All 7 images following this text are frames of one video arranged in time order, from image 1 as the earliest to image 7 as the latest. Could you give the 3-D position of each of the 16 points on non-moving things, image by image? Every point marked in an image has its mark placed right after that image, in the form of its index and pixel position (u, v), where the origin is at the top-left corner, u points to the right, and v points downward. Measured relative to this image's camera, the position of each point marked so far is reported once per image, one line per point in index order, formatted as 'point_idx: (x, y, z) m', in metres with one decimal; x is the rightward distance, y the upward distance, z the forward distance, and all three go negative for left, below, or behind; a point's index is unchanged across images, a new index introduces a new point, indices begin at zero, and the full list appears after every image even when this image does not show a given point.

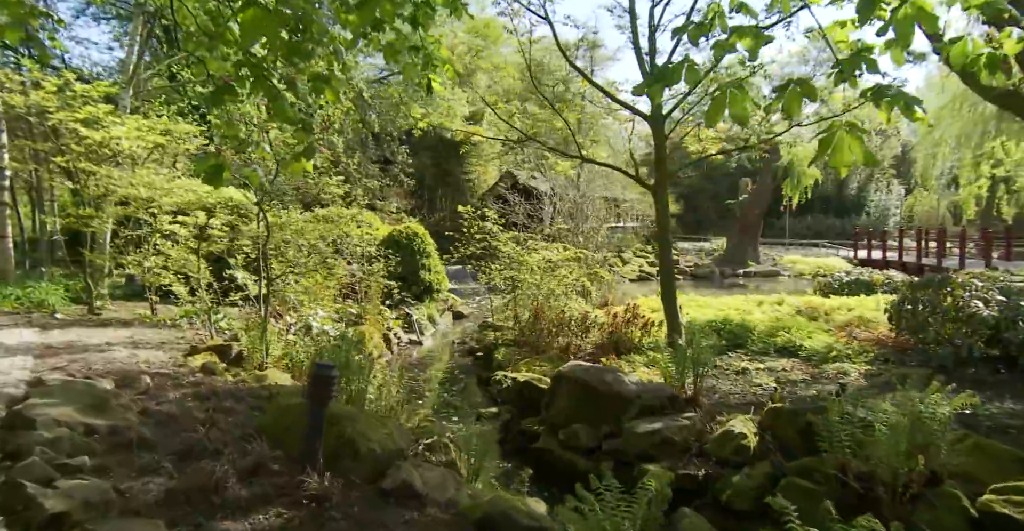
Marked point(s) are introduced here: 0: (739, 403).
0: (+1.5, -0.9, +4.6) m
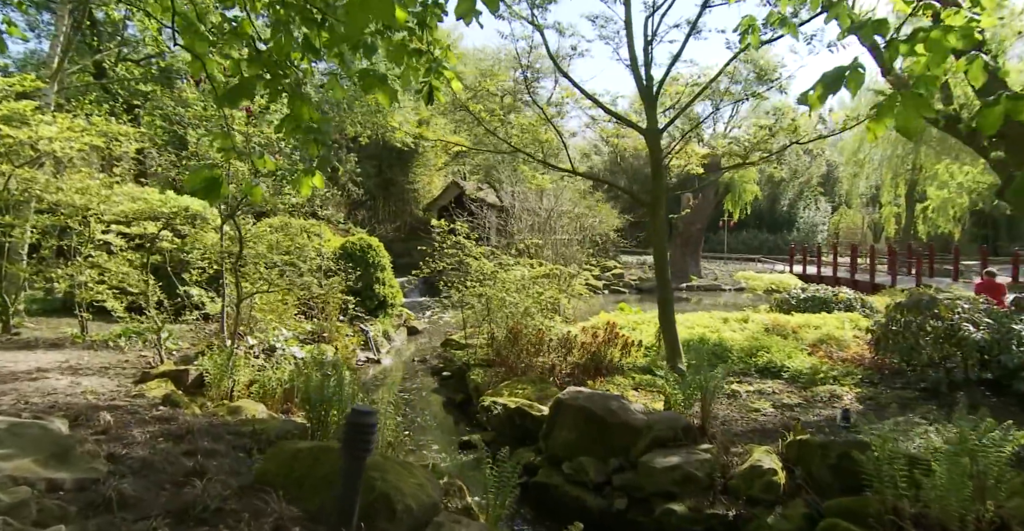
0: (+1.5, -1.0, +4.4) m
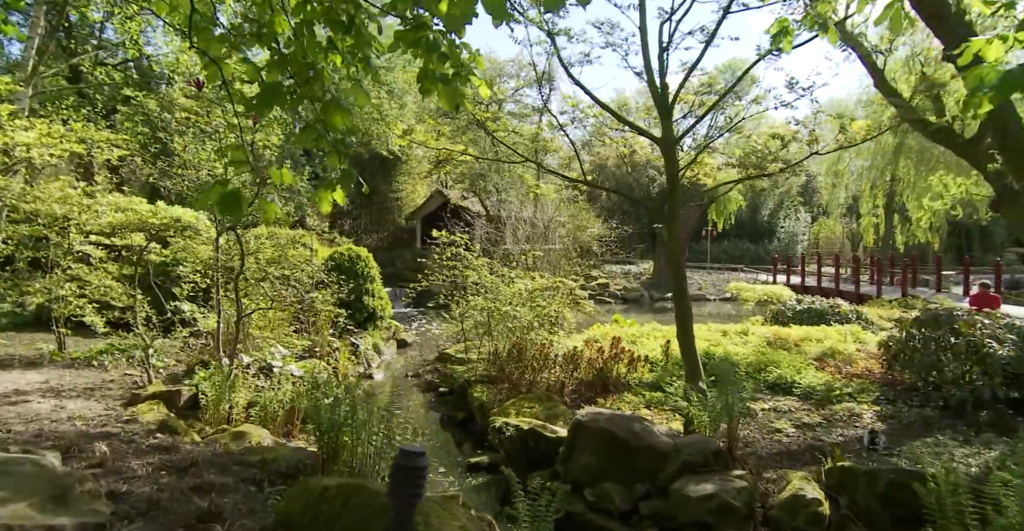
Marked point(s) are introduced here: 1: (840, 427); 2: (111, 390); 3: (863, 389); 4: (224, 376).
0: (+1.6, -1.1, +4.2) m
1: (+2.2, -1.1, +4.9) m
2: (-3.1, -0.9, +5.4) m
3: (+2.9, -1.0, +5.8) m
4: (-2.0, -0.8, +4.9) m
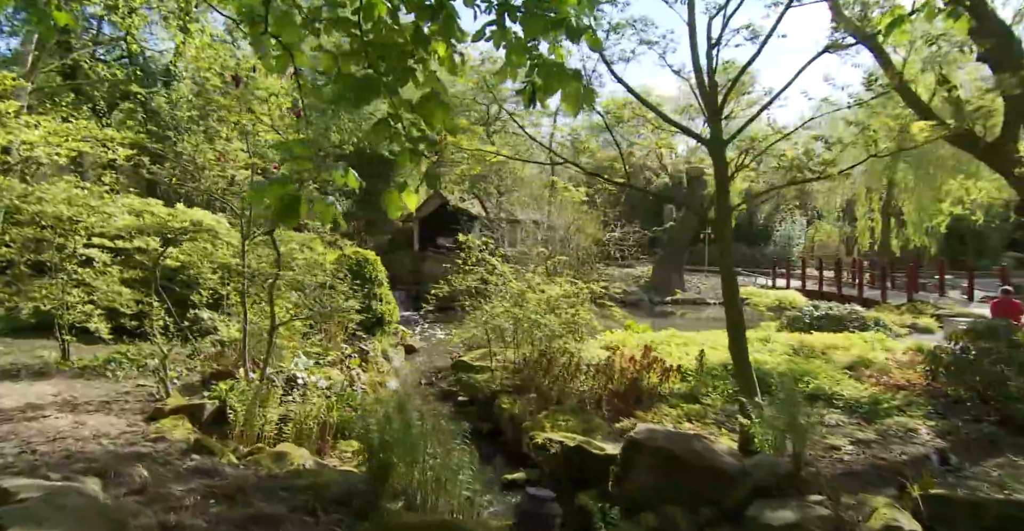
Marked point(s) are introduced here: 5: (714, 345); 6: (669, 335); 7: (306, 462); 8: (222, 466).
0: (+1.9, -1.2, +4.0) m
1: (+2.5, -1.2, +4.7) m
2: (-2.8, -1.0, +5.1) m
3: (+3.1, -1.1, +5.6) m
4: (-1.7, -0.8, +4.7) m
5: (+2.4, -1.0, +8.5) m
6: (+2.1, -0.9, +9.4) m
7: (-1.1, -1.0, +3.7) m
8: (-1.4, -1.0, +3.5) m
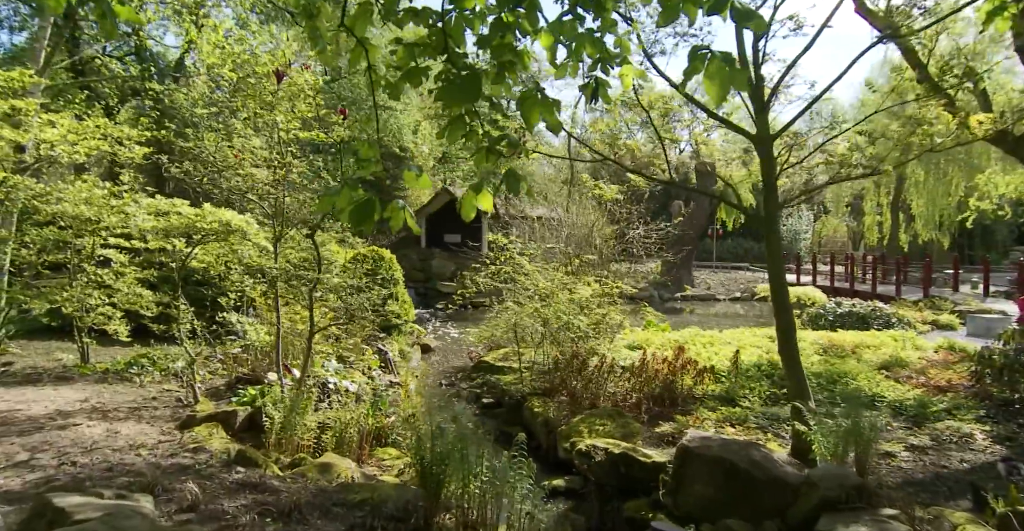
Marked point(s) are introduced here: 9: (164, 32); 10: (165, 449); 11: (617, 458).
0: (+2.1, -1.2, +3.9) m
1: (+2.8, -1.2, +4.5) m
2: (-2.5, -1.0, +5.0) m
3: (+3.4, -1.1, +5.5) m
4: (-1.4, -0.8, +4.5) m
5: (+2.7, -0.9, +8.4) m
6: (+2.3, -0.9, +9.3) m
7: (-0.8, -1.1, +3.6) m
8: (-1.1, -1.0, +3.4) m
9: (-5.5, +3.7, +11.2) m
10: (-1.9, -1.0, +3.9) m
11: (+0.7, -1.2, +4.5) m
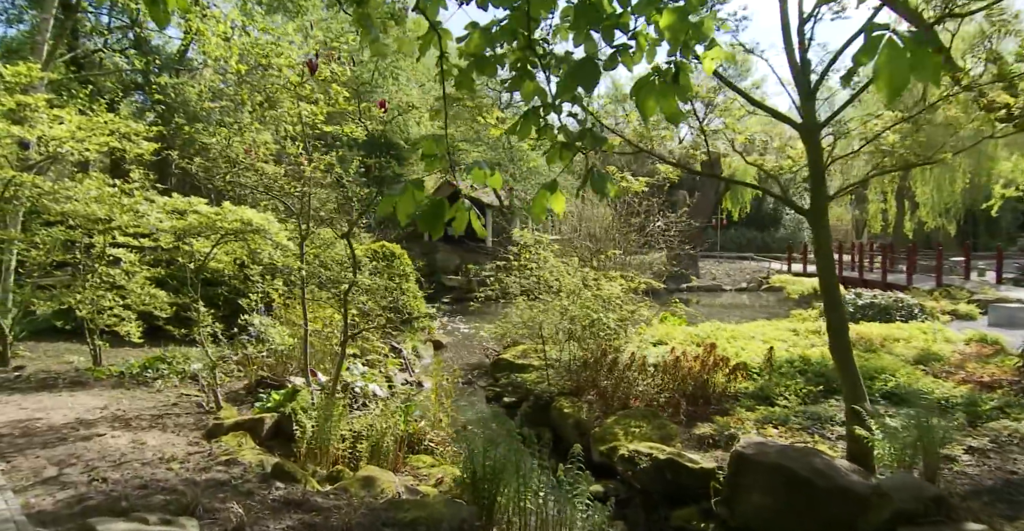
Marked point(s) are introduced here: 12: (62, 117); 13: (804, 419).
0: (+2.4, -1.2, +3.7) m
1: (+3.1, -1.1, +4.4) m
2: (-2.2, -1.0, +4.8) m
3: (+3.7, -1.0, +5.3) m
4: (-1.2, -0.8, +4.3) m
5: (+2.9, -0.8, +8.2) m
6: (+2.6, -0.8, +9.1) m
7: (-0.5, -1.1, +3.4) m
8: (-0.9, -1.0, +3.2) m
9: (-5.3, +3.7, +11.0) m
10: (-1.6, -1.0, +3.7) m
11: (+0.9, -1.2, +4.3) m
12: (-3.7, +1.2, +5.8) m
13: (+2.2, -1.2, +5.4) m
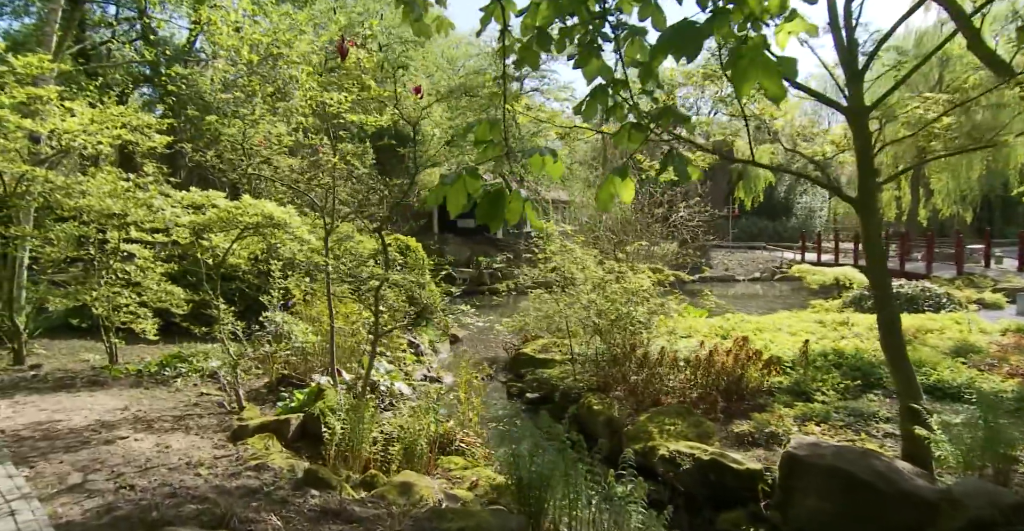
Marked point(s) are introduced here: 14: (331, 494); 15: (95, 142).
0: (+2.6, -1.1, +3.5) m
1: (+3.3, -1.1, +4.2) m
2: (-2.0, -1.0, +4.6) m
3: (+3.9, -0.9, +5.1) m
4: (-1.0, -0.8, +4.2) m
5: (+3.2, -0.7, +8.0) m
6: (+2.8, -0.7, +8.9) m
7: (-0.3, -1.0, +3.2) m
8: (-0.7, -1.0, +3.0) m
9: (-5.1, +3.8, +10.8) m
10: (-1.4, -1.0, +3.5) m
11: (+1.1, -1.2, +4.1) m
12: (-3.4, +1.2, +5.6) m
13: (+2.4, -1.1, +5.2) m
14: (-0.8, -1.0, +3.1) m
15: (-3.5, +1.0, +6.0) m
